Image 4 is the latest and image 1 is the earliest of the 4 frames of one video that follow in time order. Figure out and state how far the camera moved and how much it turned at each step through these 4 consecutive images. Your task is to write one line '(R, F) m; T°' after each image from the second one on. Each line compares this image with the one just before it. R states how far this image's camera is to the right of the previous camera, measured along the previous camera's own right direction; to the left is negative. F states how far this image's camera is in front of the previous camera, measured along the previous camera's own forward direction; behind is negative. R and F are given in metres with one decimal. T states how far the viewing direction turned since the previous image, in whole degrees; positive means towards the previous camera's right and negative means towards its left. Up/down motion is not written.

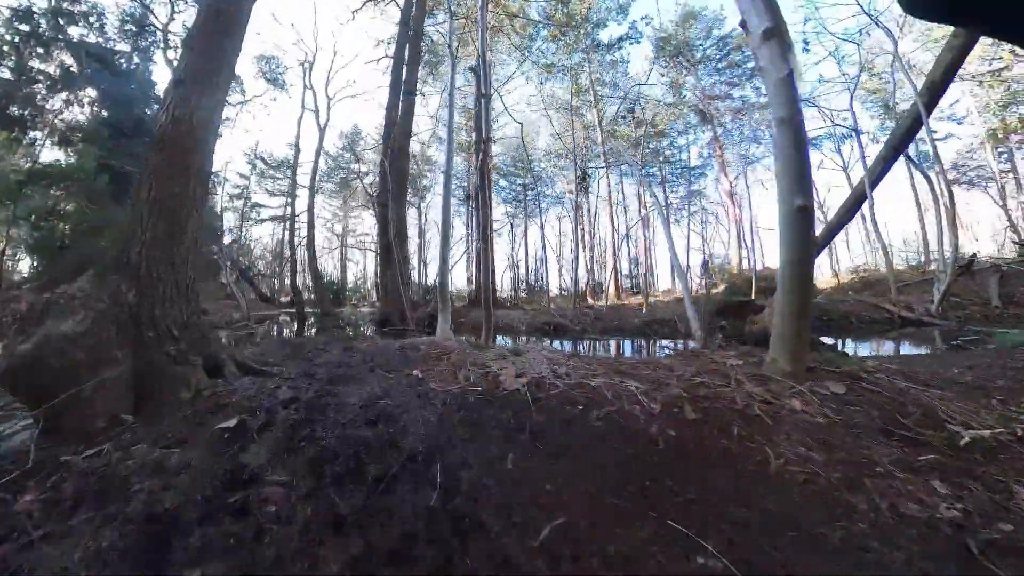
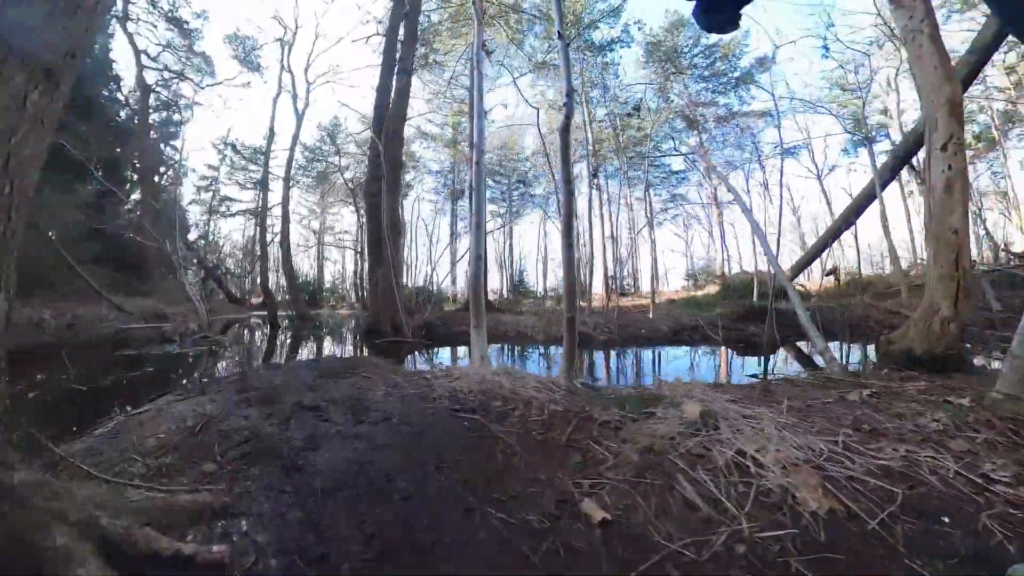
(-0.4, +0.8) m; +3°
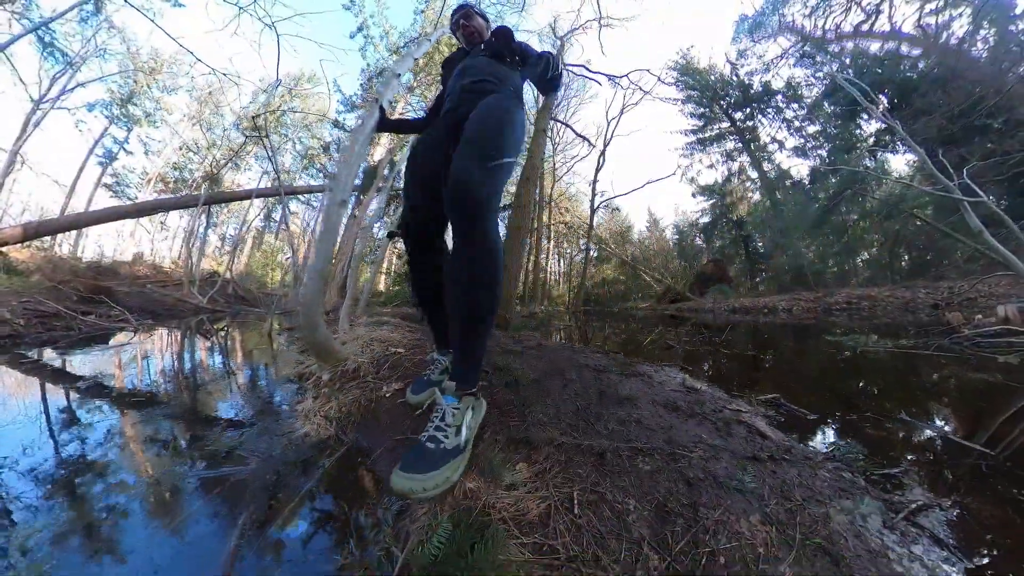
(-1.6, +3.6) m; +50°
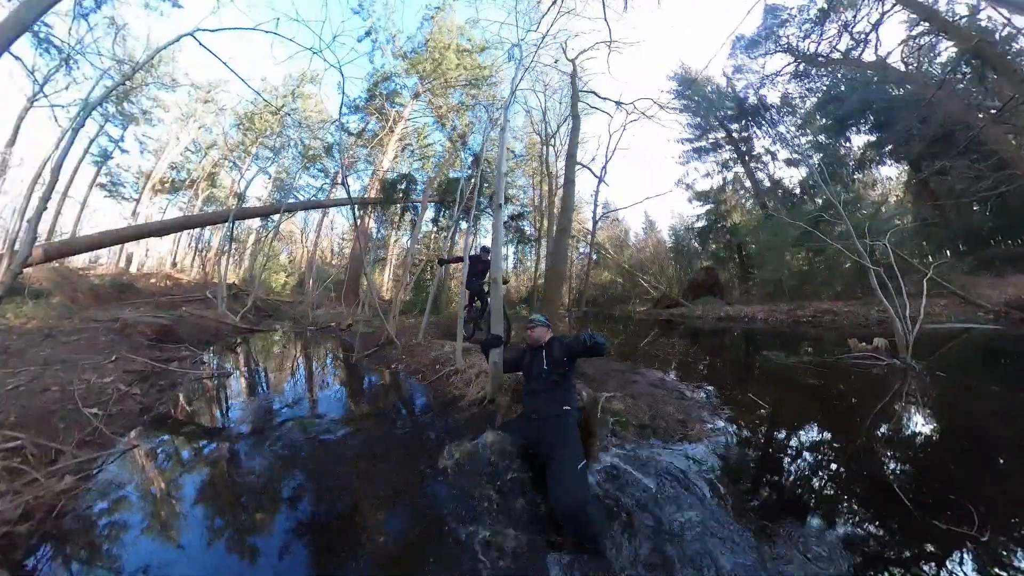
(-0.1, -0.3) m; 0°
